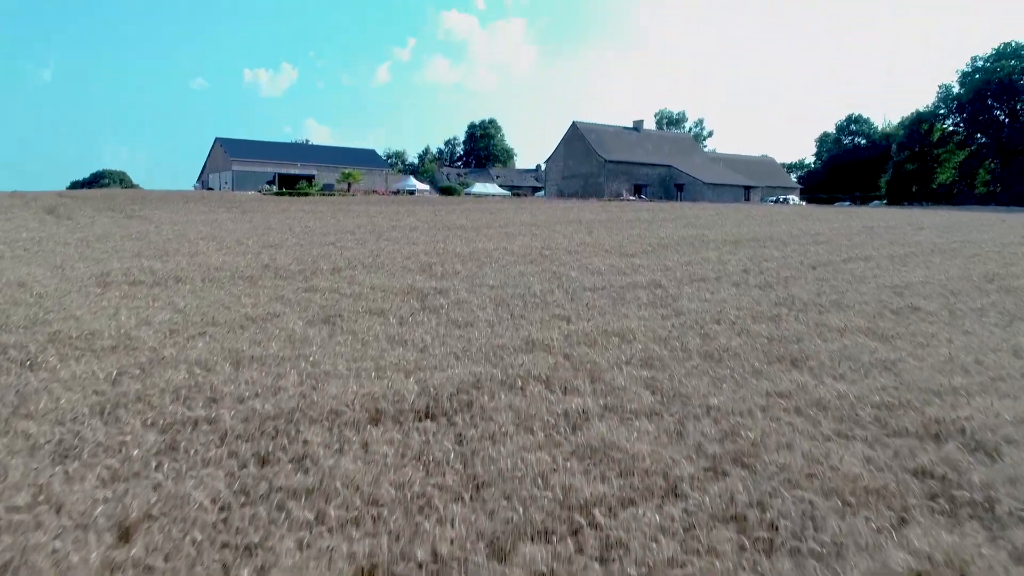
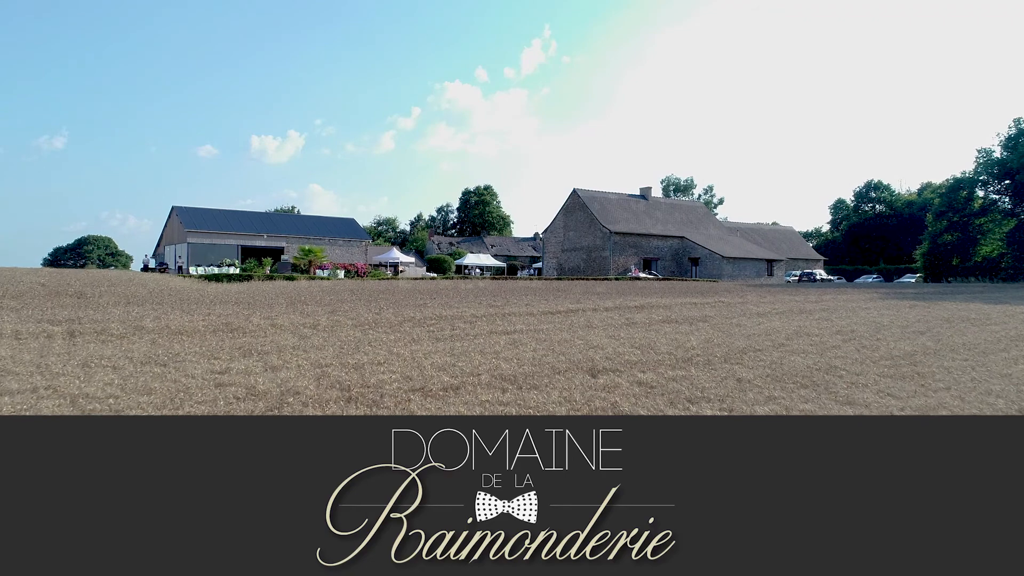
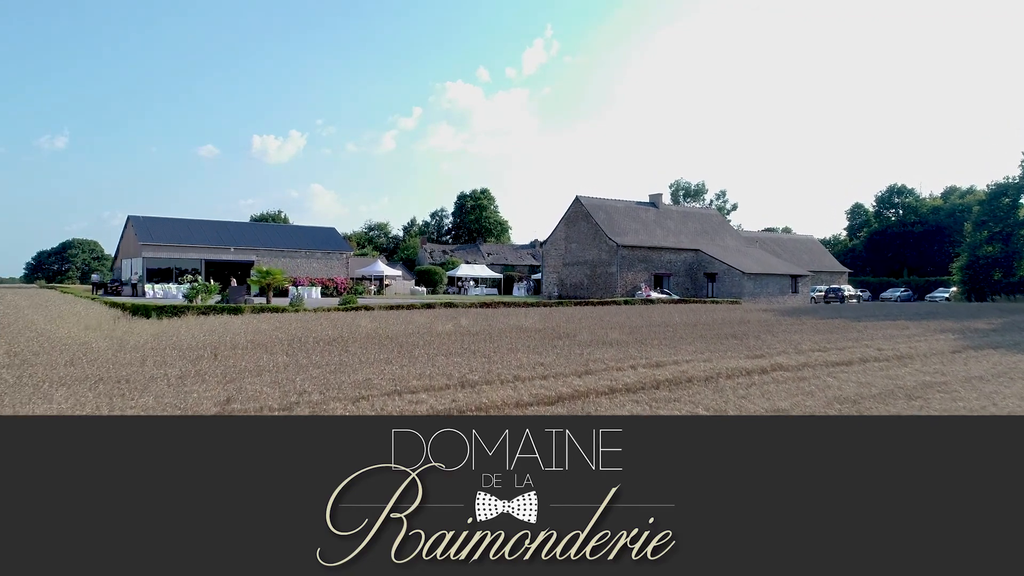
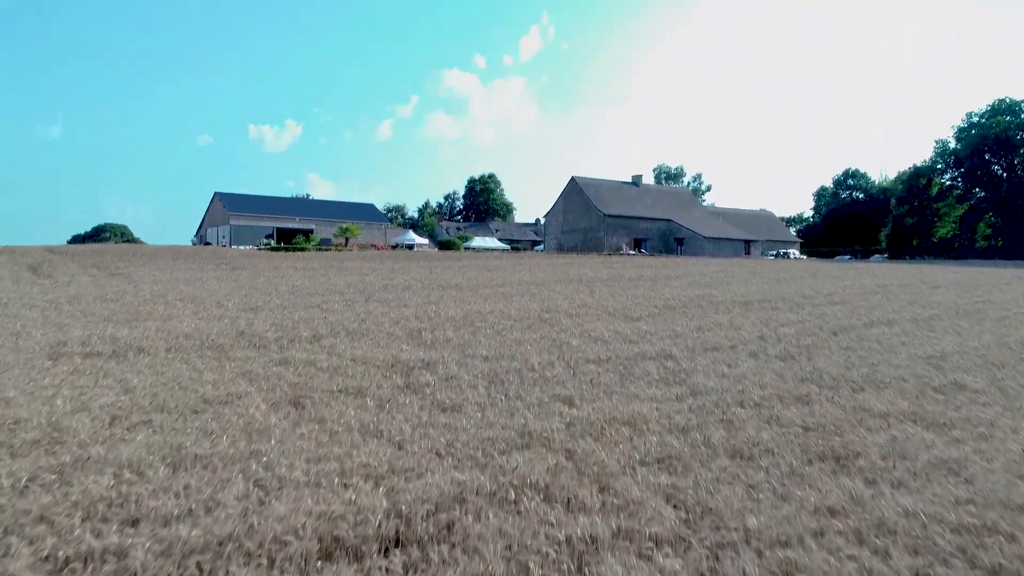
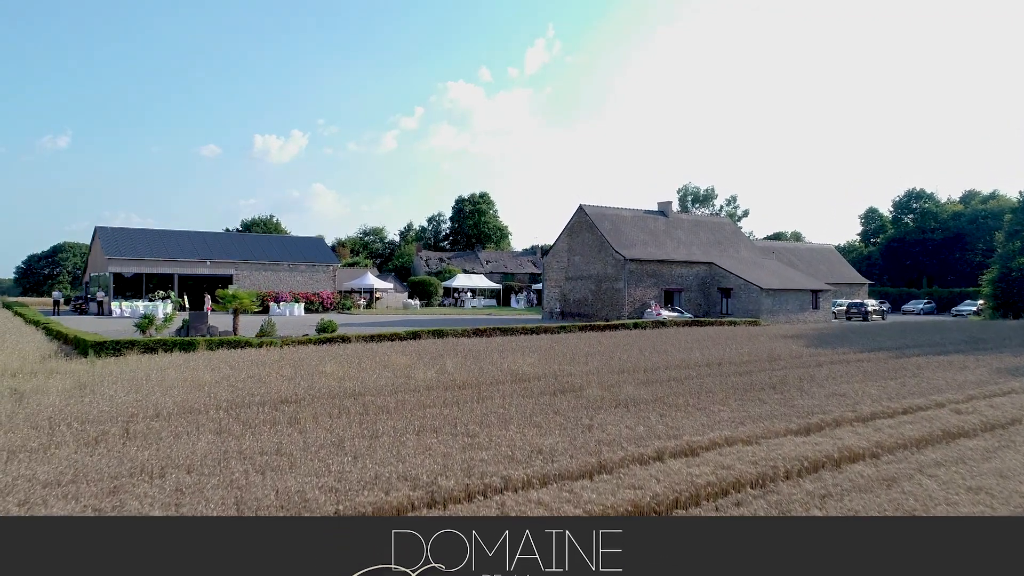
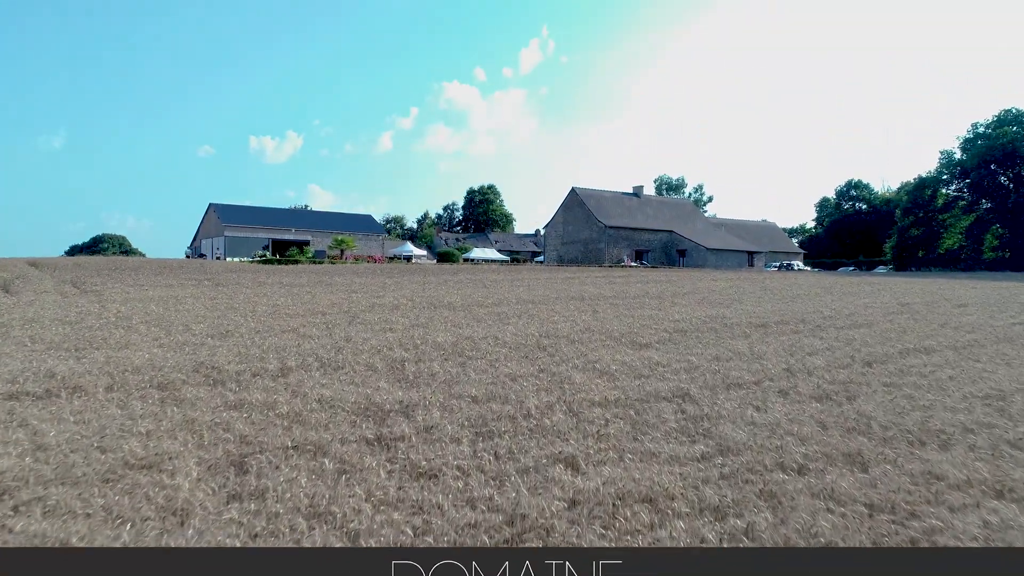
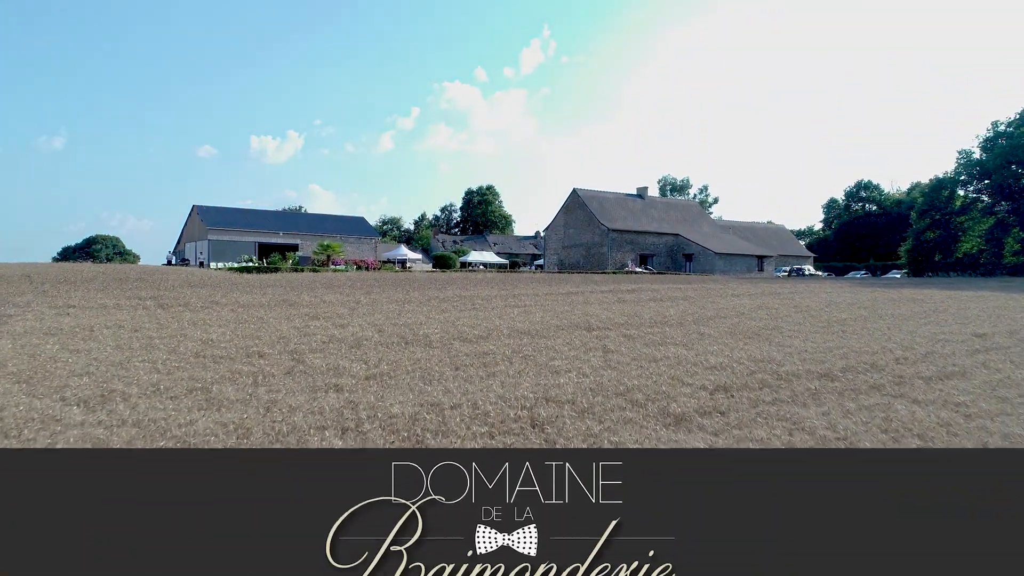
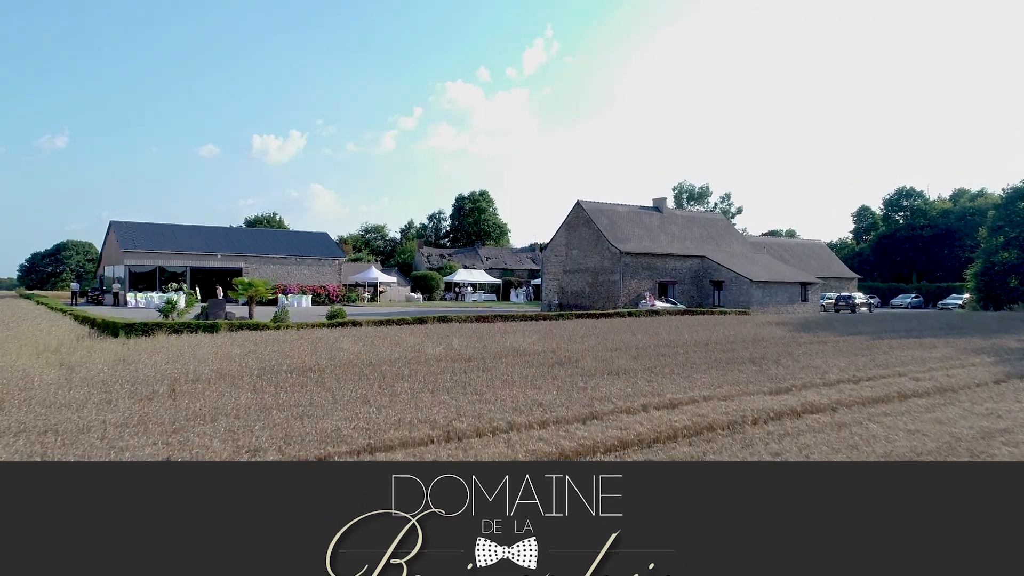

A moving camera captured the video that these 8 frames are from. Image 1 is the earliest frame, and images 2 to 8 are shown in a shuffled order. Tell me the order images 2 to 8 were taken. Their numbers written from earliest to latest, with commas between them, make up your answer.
4, 6, 7, 2, 3, 8, 5
